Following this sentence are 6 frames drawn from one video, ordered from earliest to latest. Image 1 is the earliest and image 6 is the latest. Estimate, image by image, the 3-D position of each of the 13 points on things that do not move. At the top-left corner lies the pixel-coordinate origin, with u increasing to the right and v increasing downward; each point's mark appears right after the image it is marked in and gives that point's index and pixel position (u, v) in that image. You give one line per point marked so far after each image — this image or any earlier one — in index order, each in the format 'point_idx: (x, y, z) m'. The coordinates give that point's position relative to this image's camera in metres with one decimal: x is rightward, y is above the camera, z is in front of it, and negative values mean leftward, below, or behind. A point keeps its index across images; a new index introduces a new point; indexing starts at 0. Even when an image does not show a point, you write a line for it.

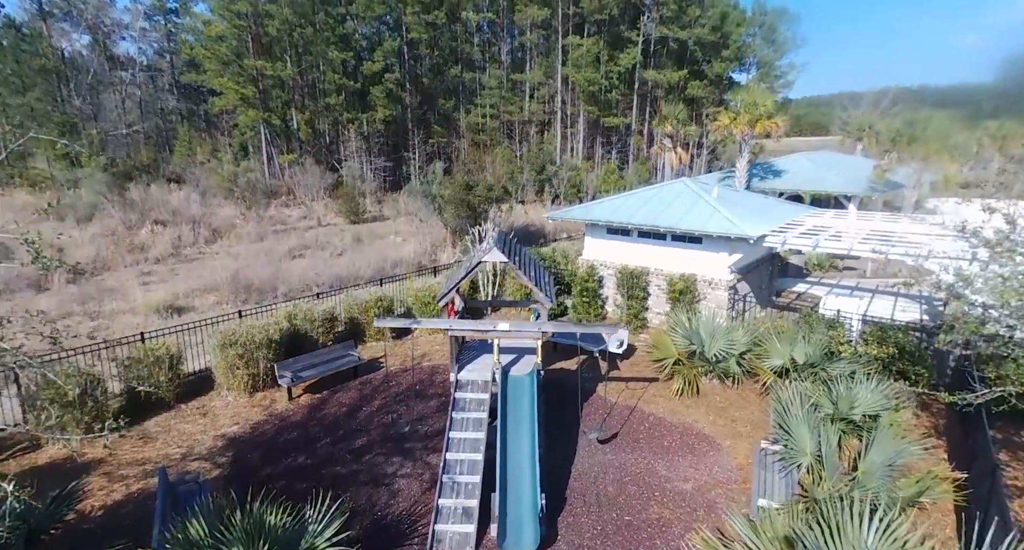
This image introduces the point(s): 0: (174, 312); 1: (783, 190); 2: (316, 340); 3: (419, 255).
0: (-7.9, -0.9, +13.1) m
1: (+8.7, +2.7, +18.0) m
2: (-3.3, -1.1, +9.5) m
3: (-3.1, +0.7, +18.7) m
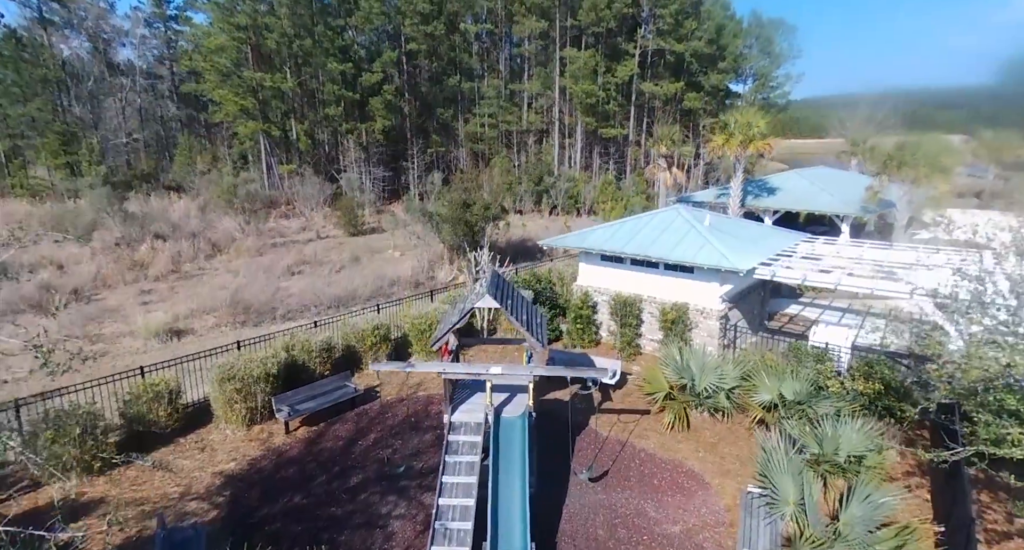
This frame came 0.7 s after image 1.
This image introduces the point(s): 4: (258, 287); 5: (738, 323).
0: (-8.0, -1.4, +13.3) m
1: (+8.6, +2.2, +18.2) m
2: (-3.4, -1.6, +9.6) m
3: (-3.2, +0.1, +18.8) m
4: (-7.9, -0.3, +17.4) m
5: (+4.3, -0.9, +10.7) m
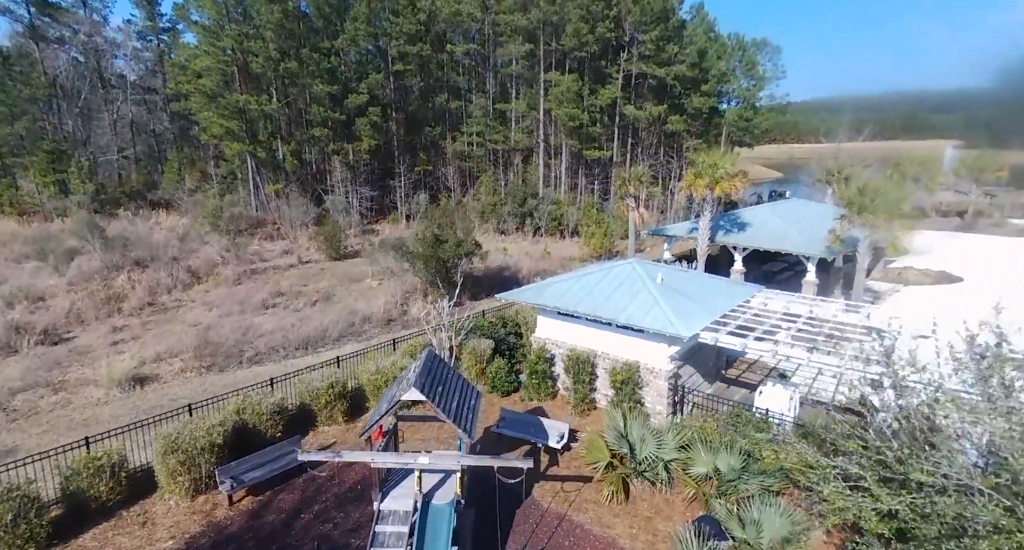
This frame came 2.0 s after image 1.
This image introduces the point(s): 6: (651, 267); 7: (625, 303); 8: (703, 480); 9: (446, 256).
0: (-8.9, -2.6, +13.3) m
1: (+7.7, +1.0, +18.4) m
2: (-4.3, -2.7, +9.7) m
3: (-4.1, -1.1, +18.9) m
4: (-8.9, -1.5, +17.5) m
5: (+3.4, -2.1, +10.9) m
6: (+2.9, +0.1, +11.8) m
7: (+2.1, -0.6, +10.8) m
8: (+2.8, -3.0, +8.1) m
9: (-2.2, +0.6, +18.6) m
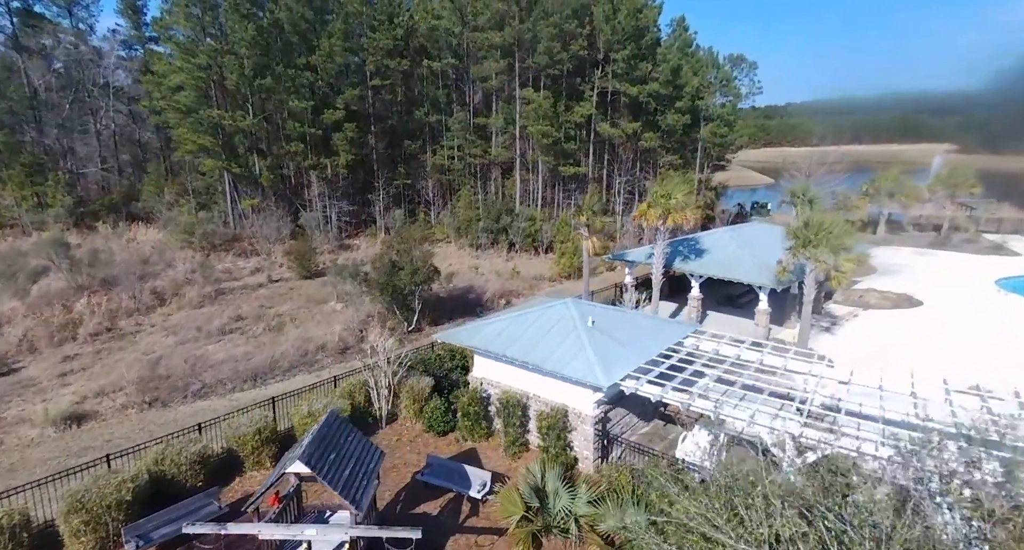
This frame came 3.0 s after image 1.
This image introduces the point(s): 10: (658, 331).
0: (-10.3, -3.4, +13.2) m
1: (+6.2, +0.1, +18.4) m
2: (-5.6, -3.6, +9.6) m
3: (-5.6, -2.0, +18.8) m
4: (-10.3, -2.4, +17.4) m
5: (+2.0, -2.9, +10.9) m
6: (+1.5, -0.7, +11.8) m
7: (+0.8, -1.4, +10.8) m
8: (+1.4, -3.8, +8.1) m
9: (-3.7, -0.3, +18.5) m
10: (+3.0, -1.1, +11.6) m
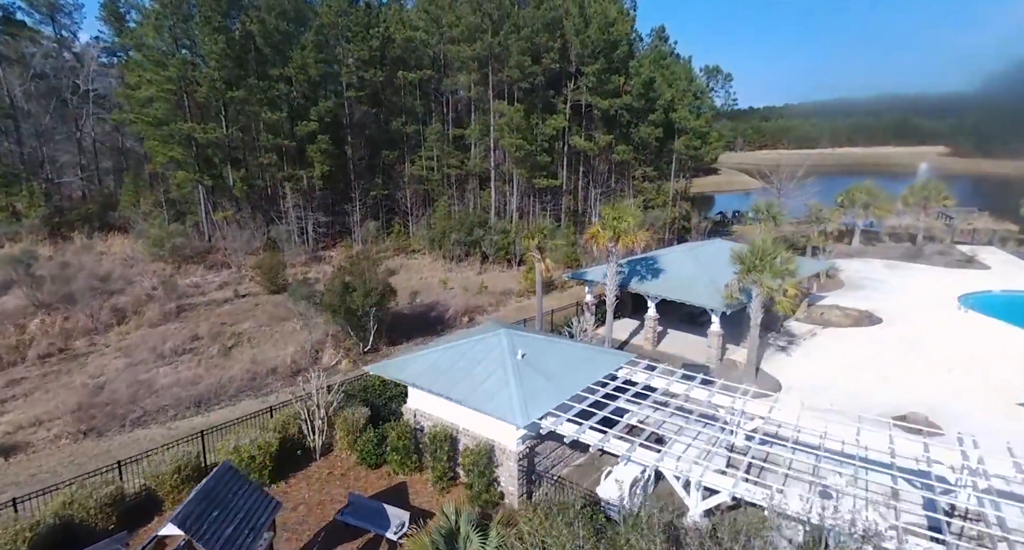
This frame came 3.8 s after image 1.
0: (-11.7, -4.1, +13.0) m
1: (+4.7, -0.6, +18.4) m
2: (-7.0, -4.2, +9.4) m
3: (-7.1, -2.7, +18.7) m
4: (-11.8, -3.1, +17.1) m
5: (+0.6, -3.5, +10.7) m
6: (+0.1, -1.4, +11.7) m
7: (-0.6, -2.1, +10.7) m
8: (+0.1, -4.4, +8.0) m
9: (-5.1, -1.0, +18.4) m
10: (+1.6, -1.8, +11.5) m
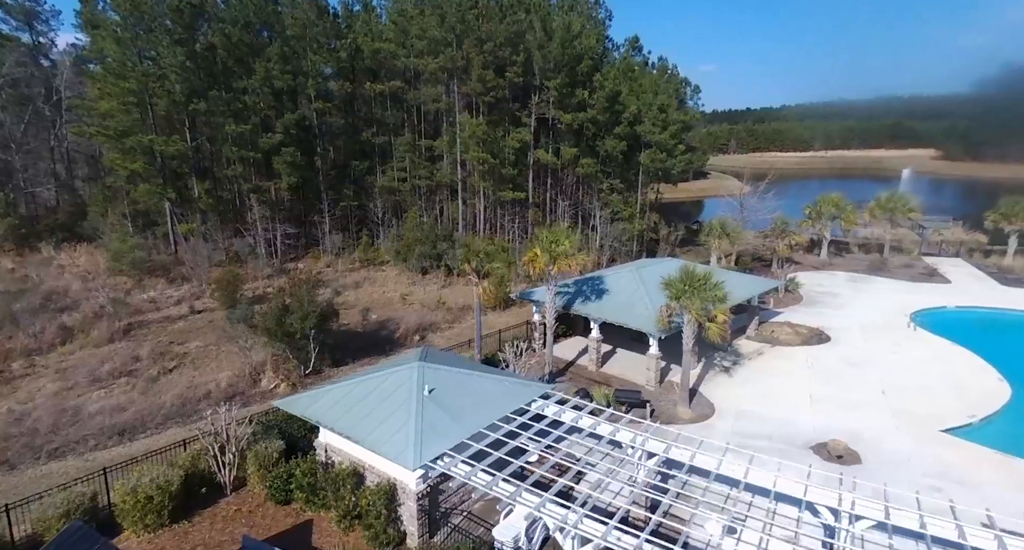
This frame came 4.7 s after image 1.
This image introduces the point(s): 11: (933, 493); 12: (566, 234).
0: (-13.6, -4.8, +12.6) m
1: (+2.8, -1.3, +18.3) m
2: (-8.8, -4.9, +9.1) m
3: (-9.0, -3.5, +18.4) m
4: (-13.7, -3.9, +16.8) m
5: (-1.2, -4.2, +10.6) m
6: (-1.7, -2.0, +11.5) m
7: (-2.5, -2.7, +10.5) m
8: (-1.7, -5.1, +7.8) m
9: (-7.1, -1.7, +18.1) m
10: (-0.2, -2.5, +11.4) m
11: (+8.6, -4.5, +11.5) m
12: (+1.9, +1.4, +19.1) m
